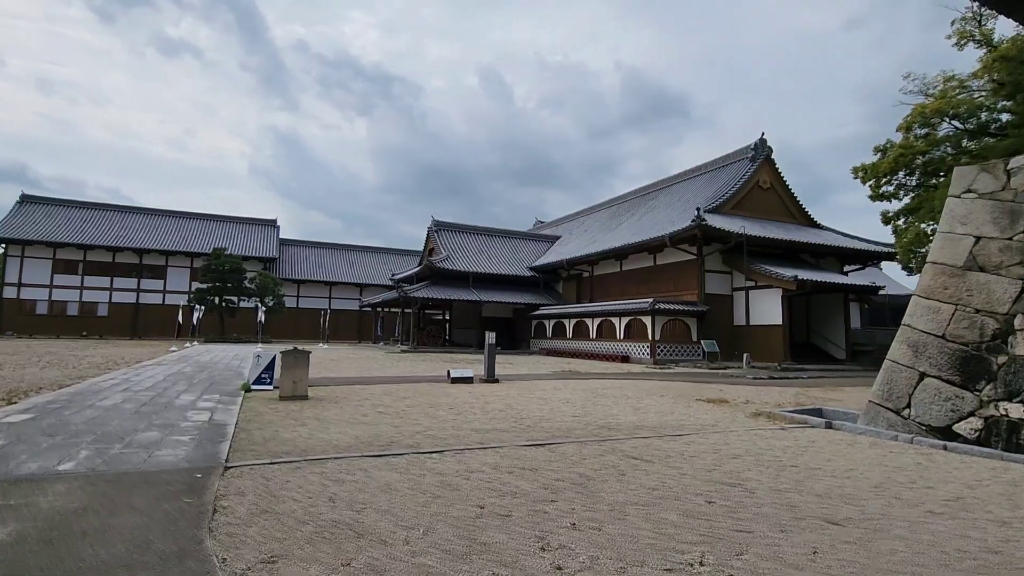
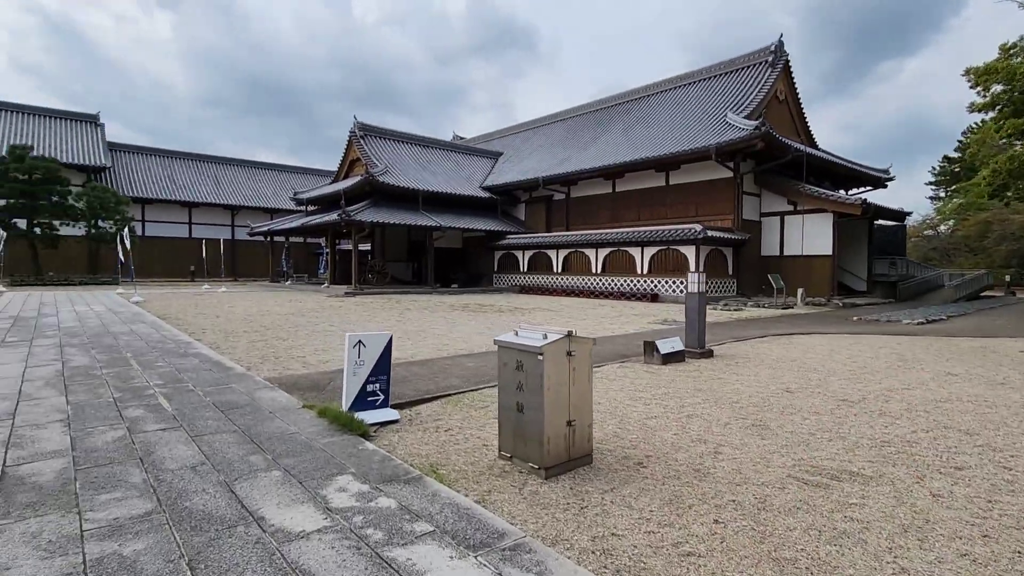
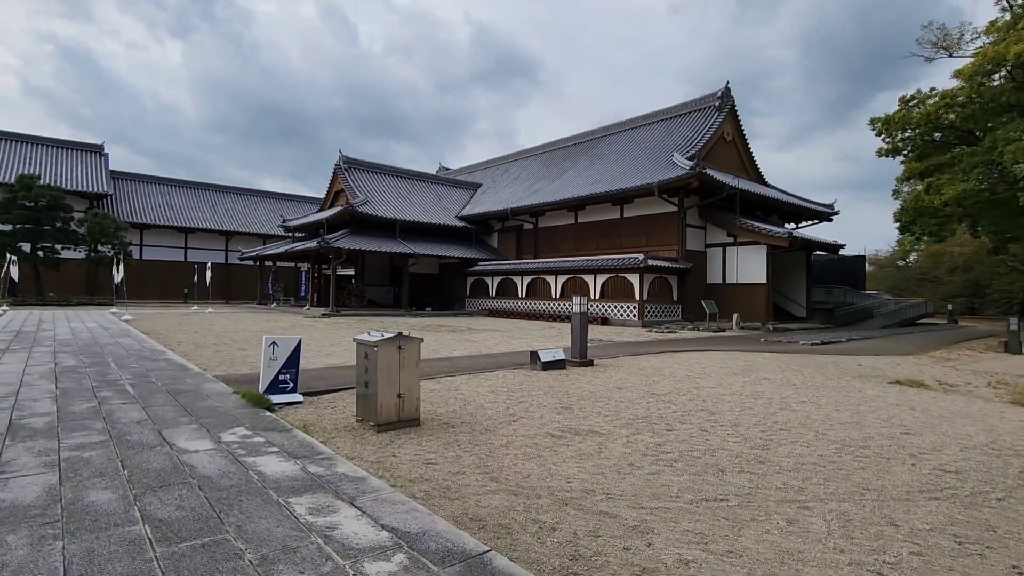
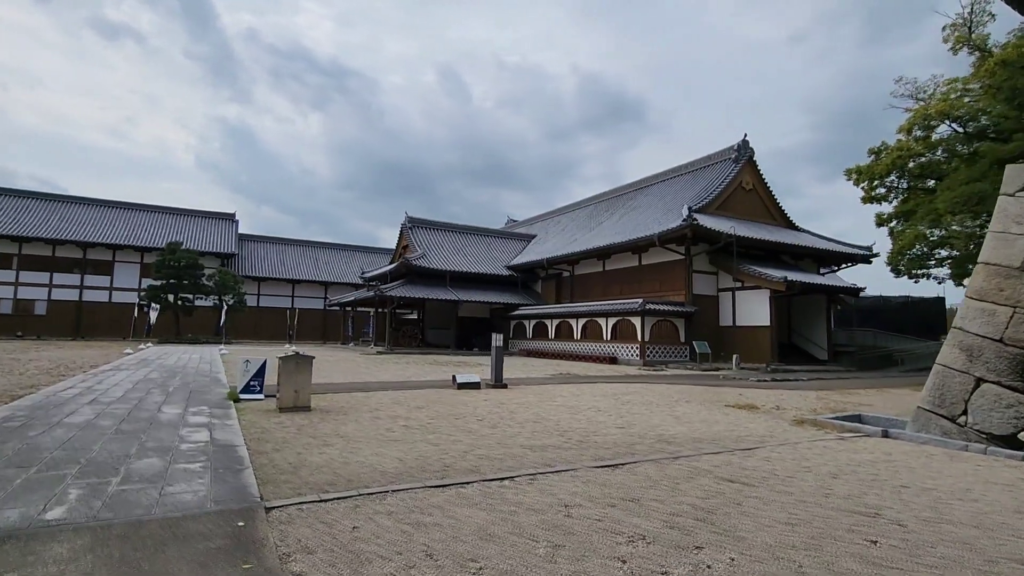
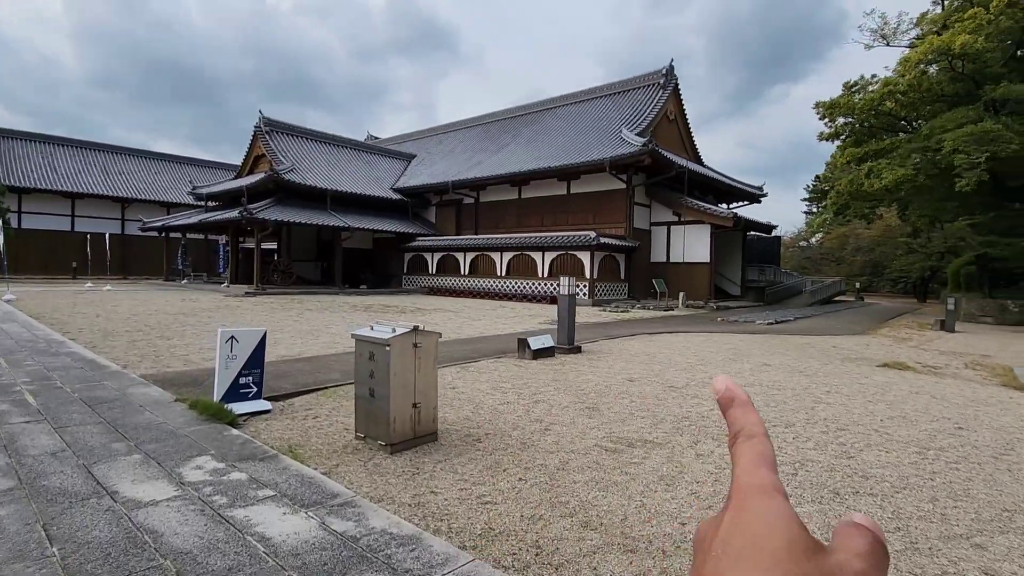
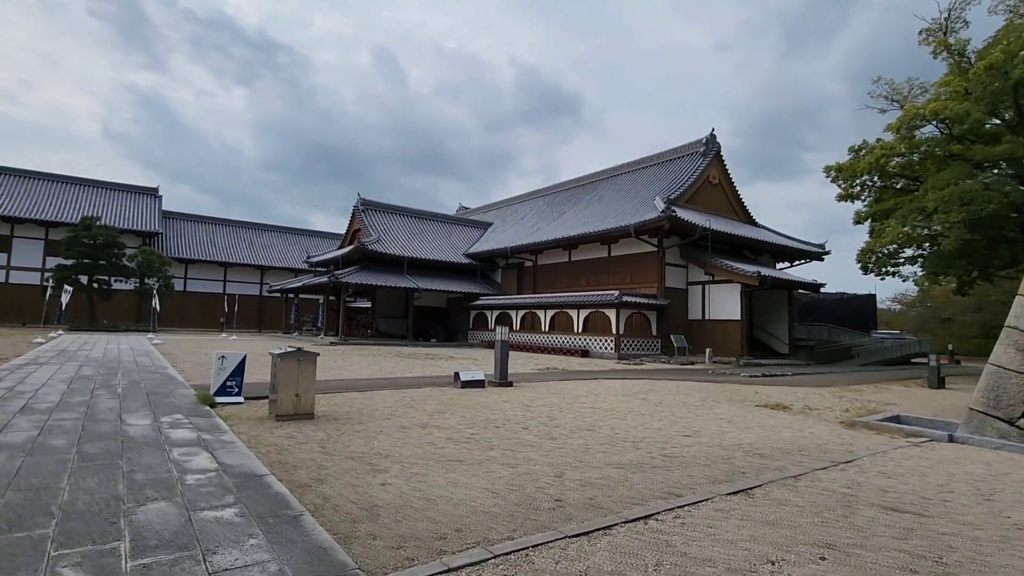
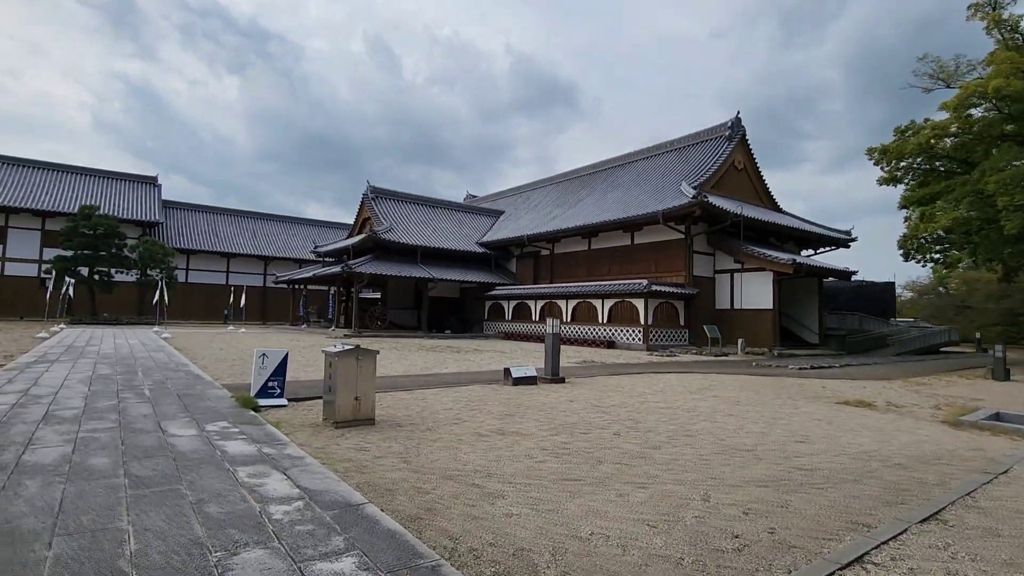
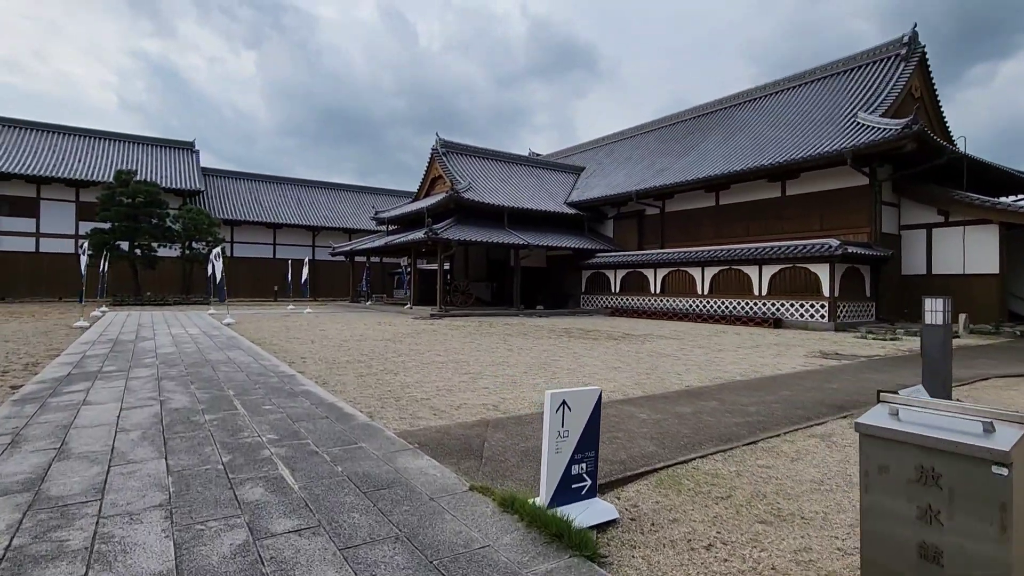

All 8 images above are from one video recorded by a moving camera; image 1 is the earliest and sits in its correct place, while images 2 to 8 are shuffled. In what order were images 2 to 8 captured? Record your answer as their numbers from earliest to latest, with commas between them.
4, 6, 7, 3, 5, 2, 8
